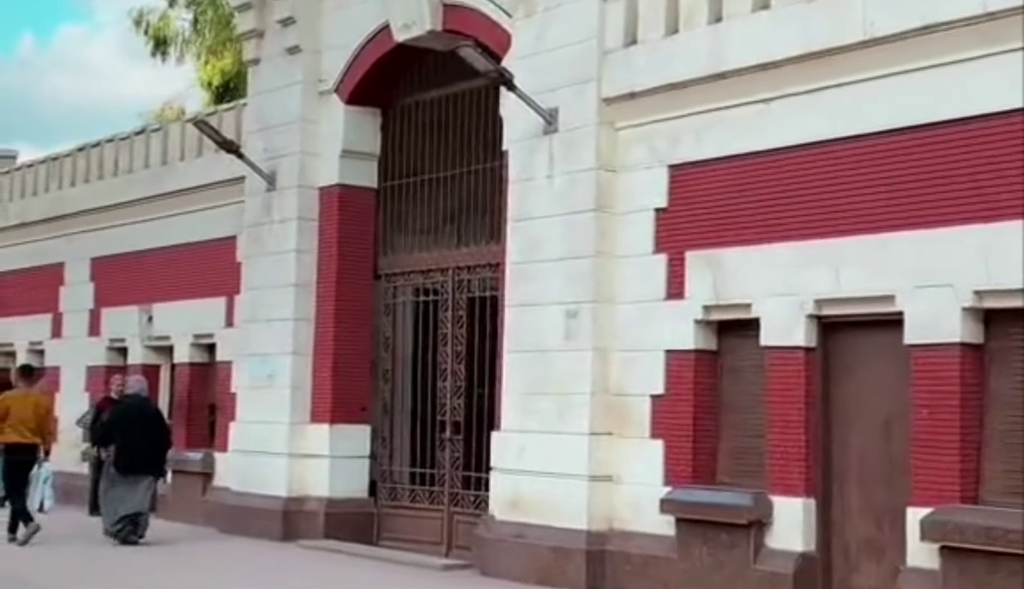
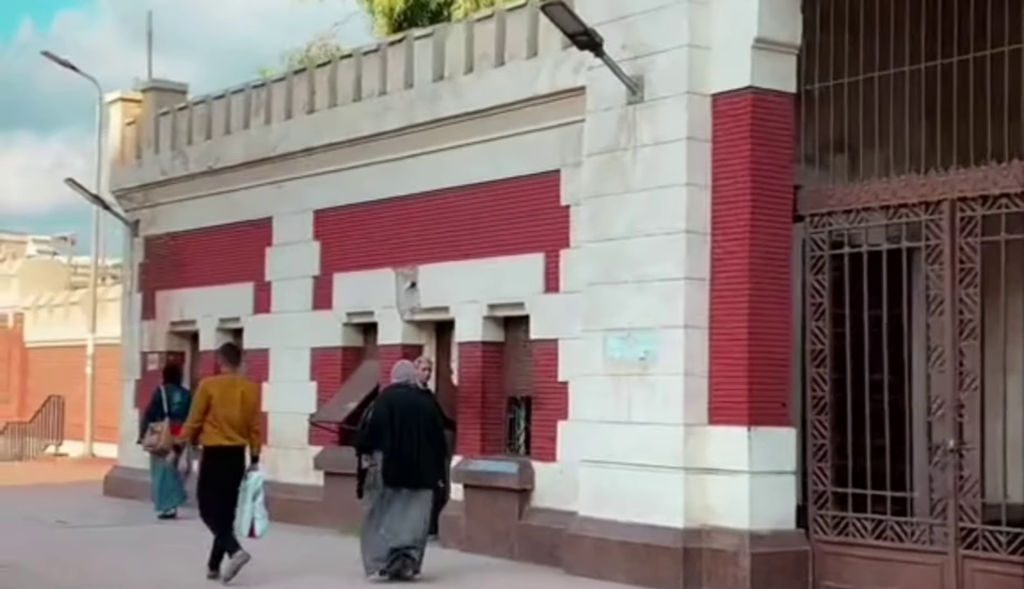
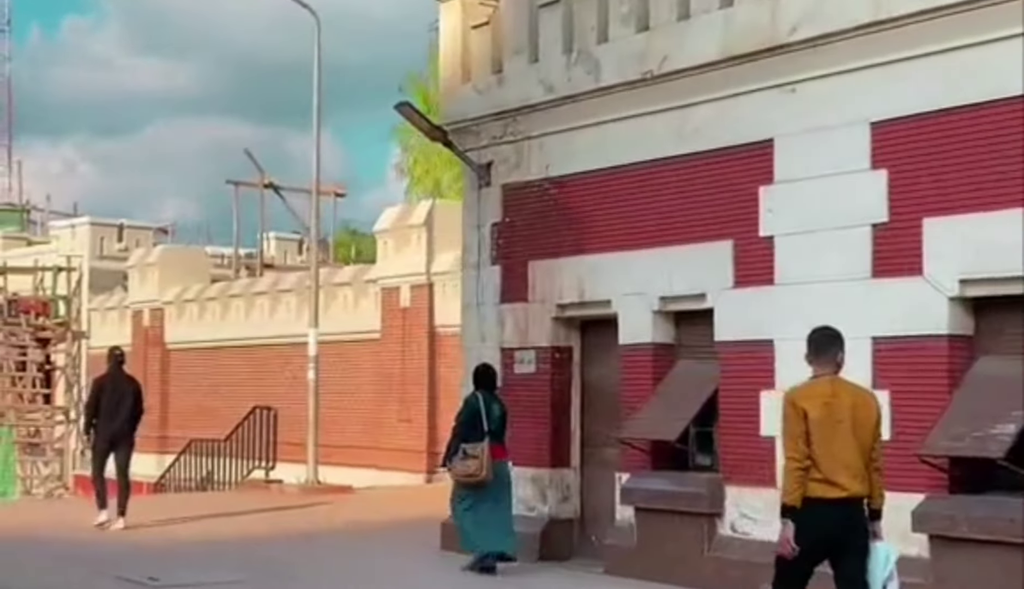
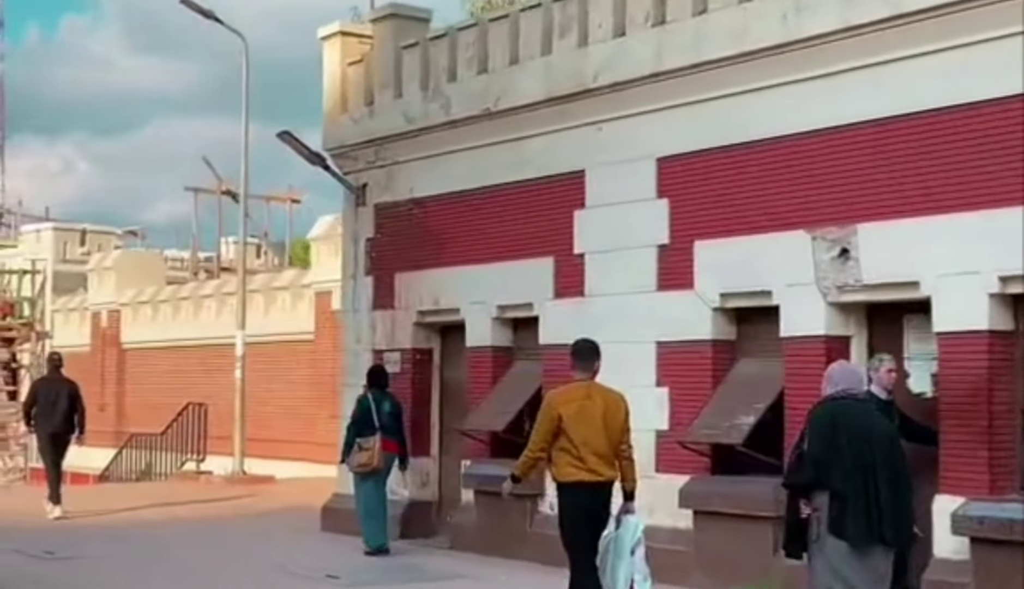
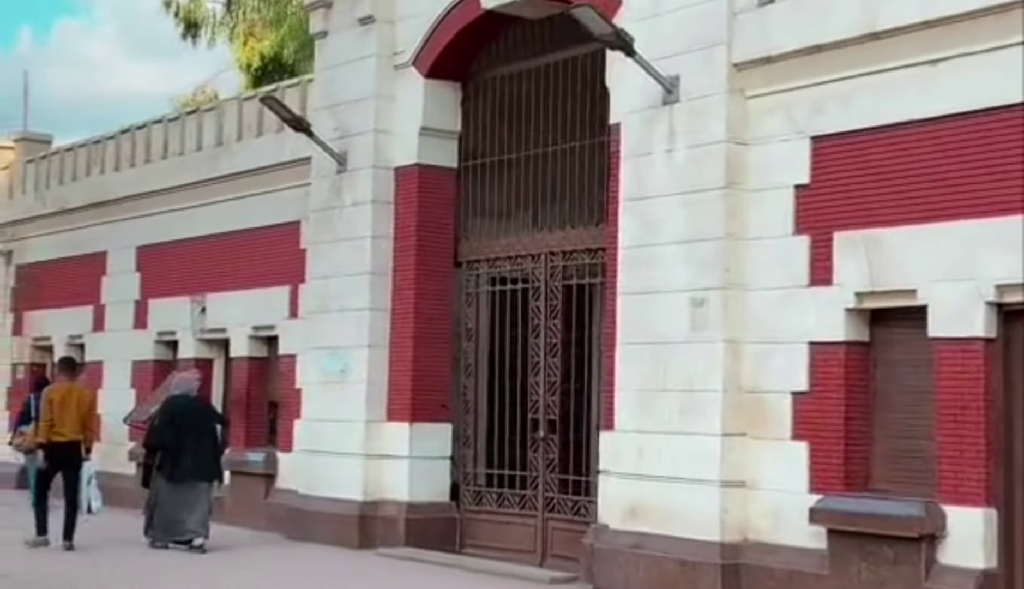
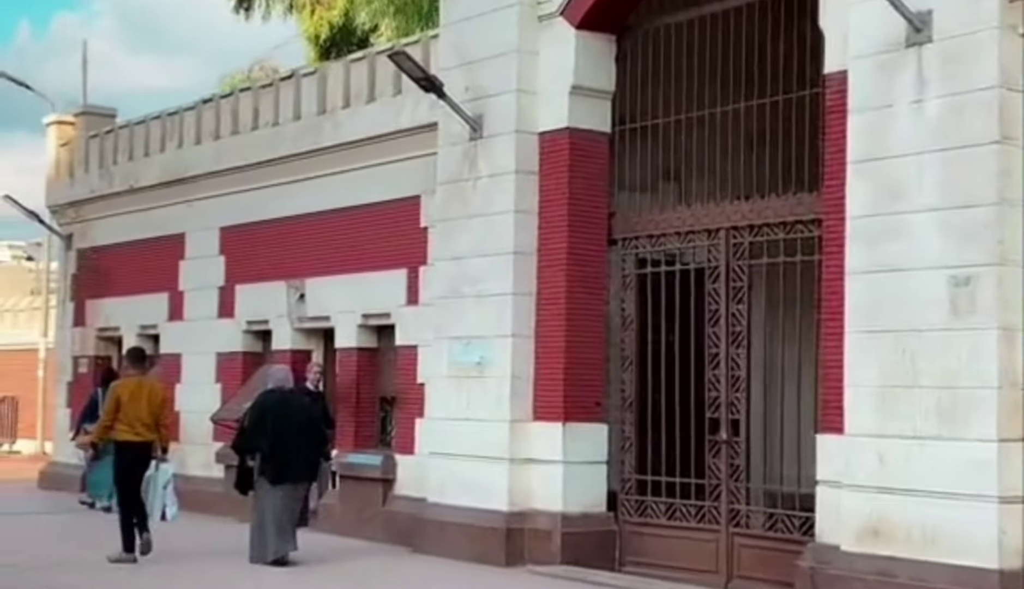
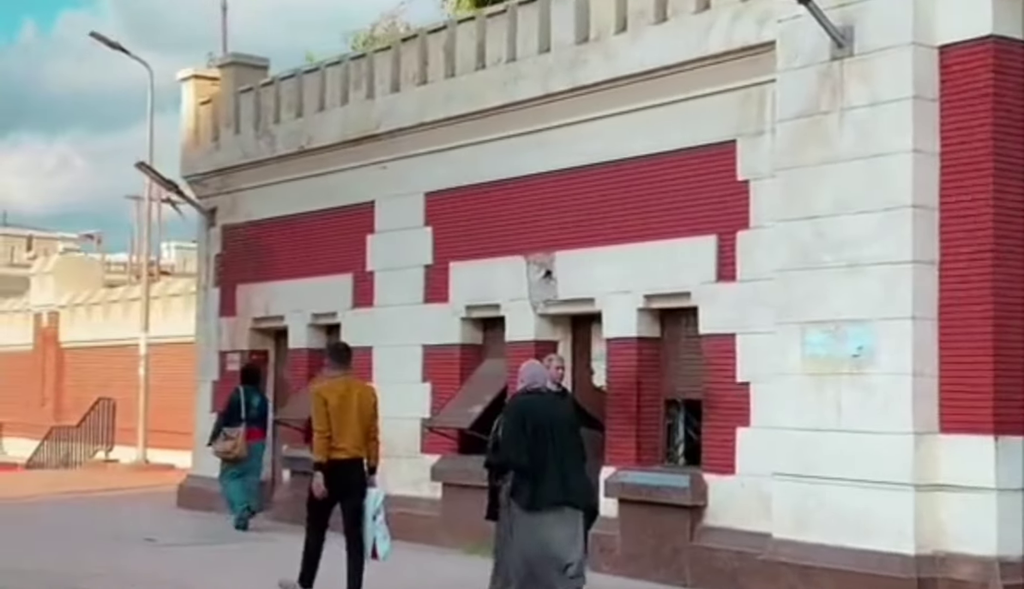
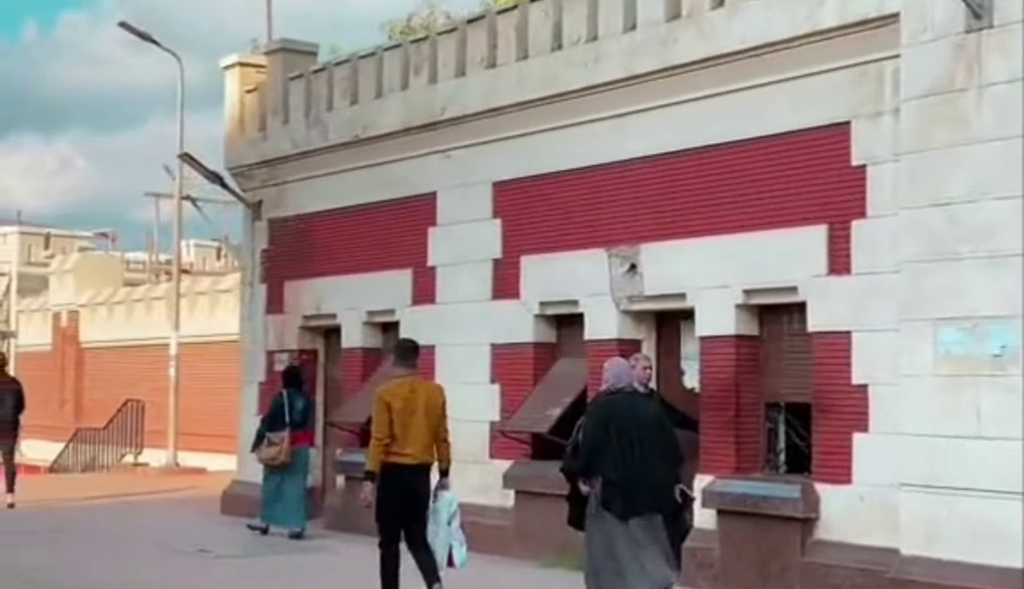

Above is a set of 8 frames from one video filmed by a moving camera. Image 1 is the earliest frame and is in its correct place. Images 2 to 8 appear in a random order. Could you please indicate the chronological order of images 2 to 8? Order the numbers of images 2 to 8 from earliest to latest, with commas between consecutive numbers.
5, 6, 2, 7, 8, 4, 3
